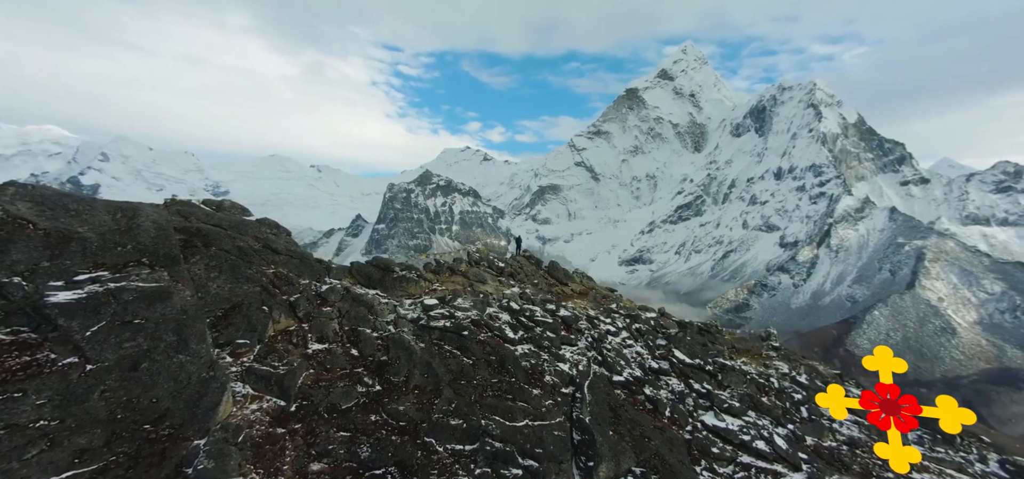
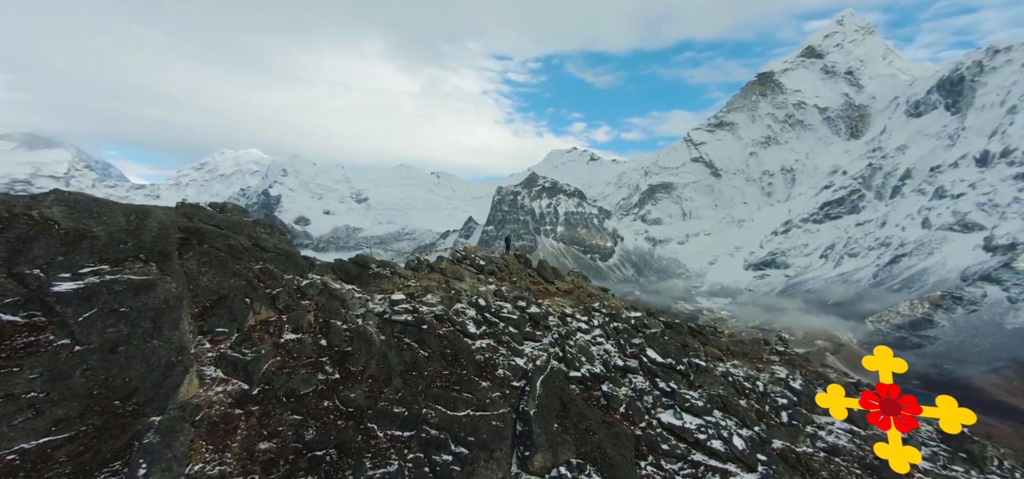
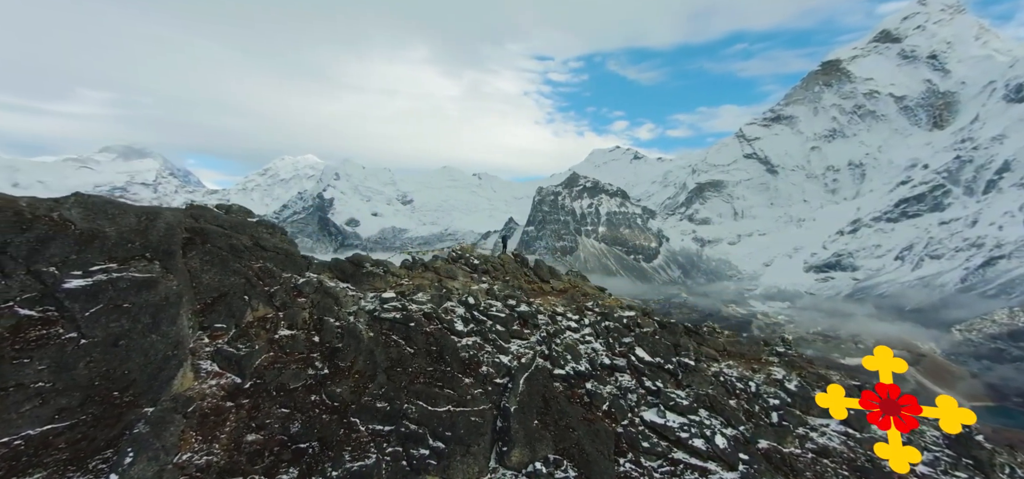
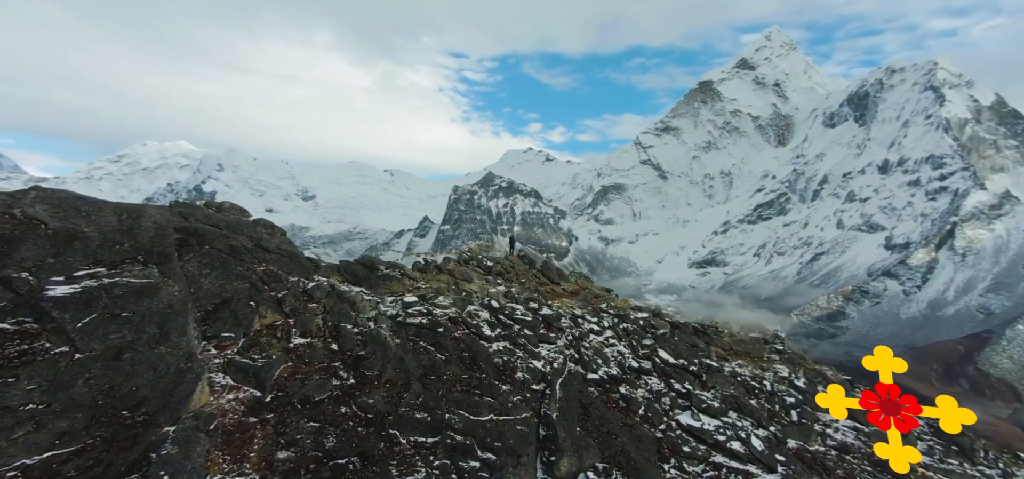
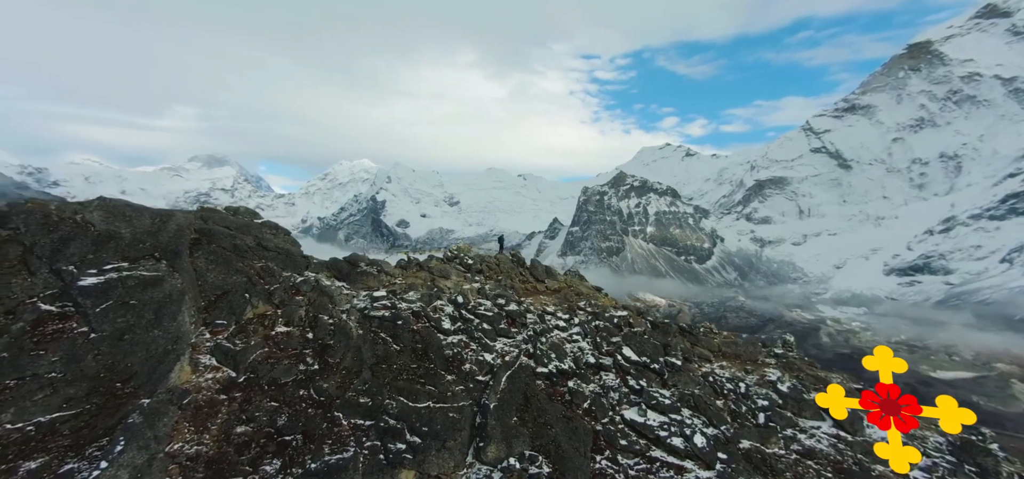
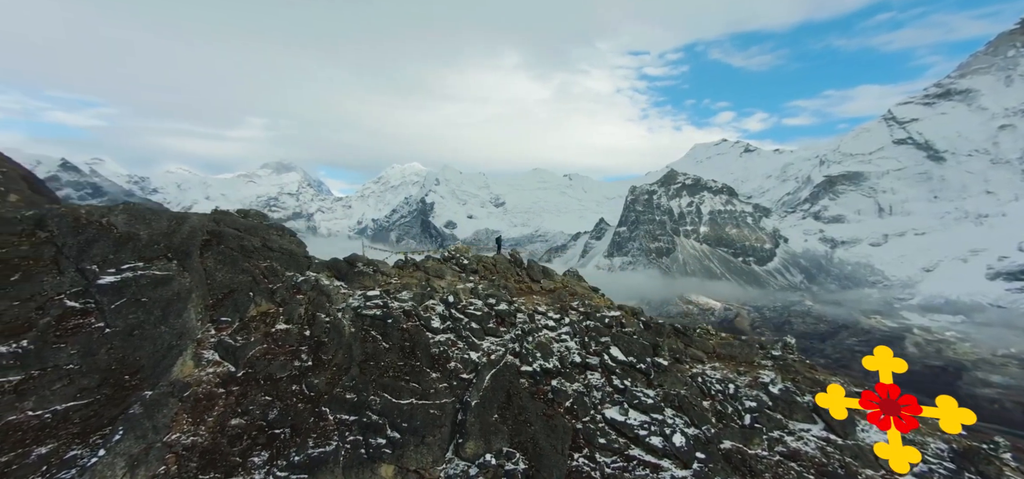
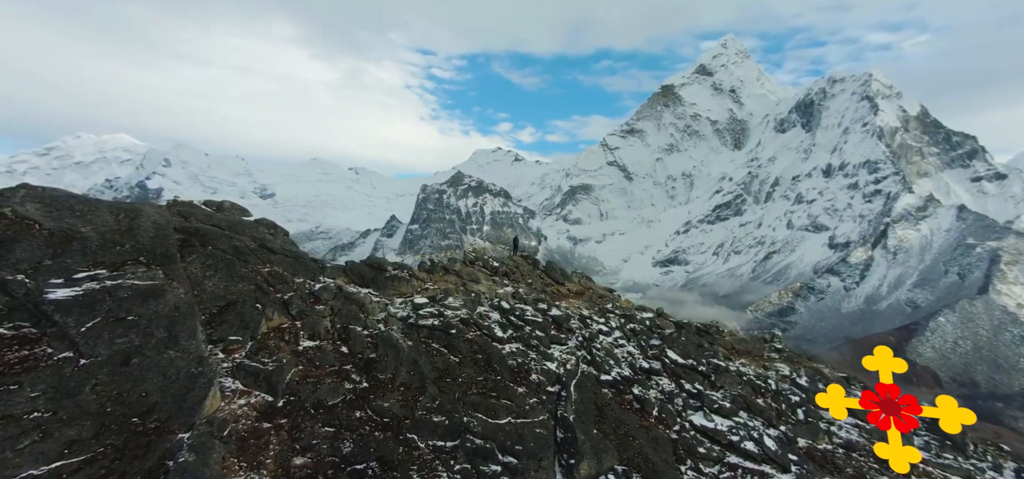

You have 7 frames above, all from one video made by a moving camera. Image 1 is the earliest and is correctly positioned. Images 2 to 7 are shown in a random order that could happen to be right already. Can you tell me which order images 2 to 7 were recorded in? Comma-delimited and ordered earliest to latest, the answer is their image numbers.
7, 4, 2, 3, 5, 6
